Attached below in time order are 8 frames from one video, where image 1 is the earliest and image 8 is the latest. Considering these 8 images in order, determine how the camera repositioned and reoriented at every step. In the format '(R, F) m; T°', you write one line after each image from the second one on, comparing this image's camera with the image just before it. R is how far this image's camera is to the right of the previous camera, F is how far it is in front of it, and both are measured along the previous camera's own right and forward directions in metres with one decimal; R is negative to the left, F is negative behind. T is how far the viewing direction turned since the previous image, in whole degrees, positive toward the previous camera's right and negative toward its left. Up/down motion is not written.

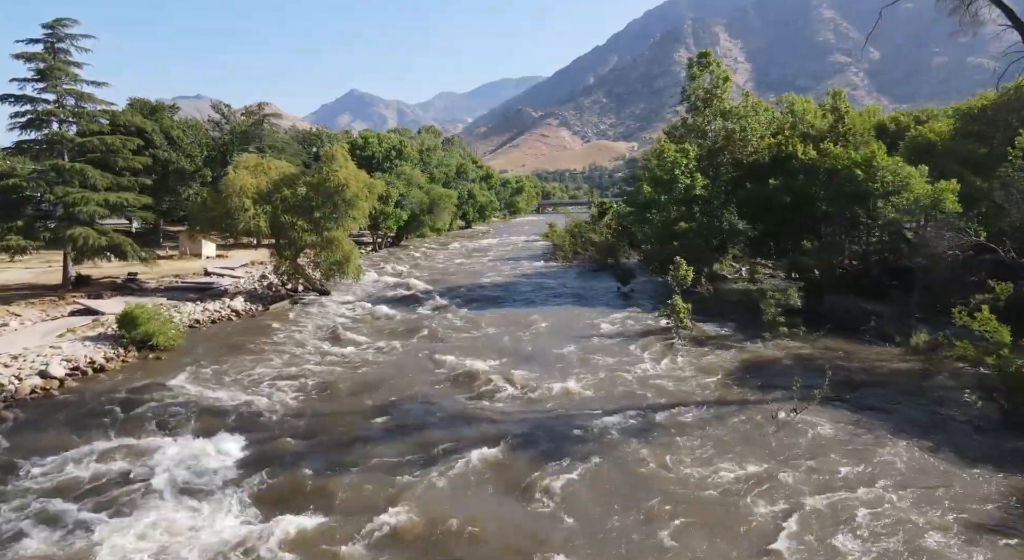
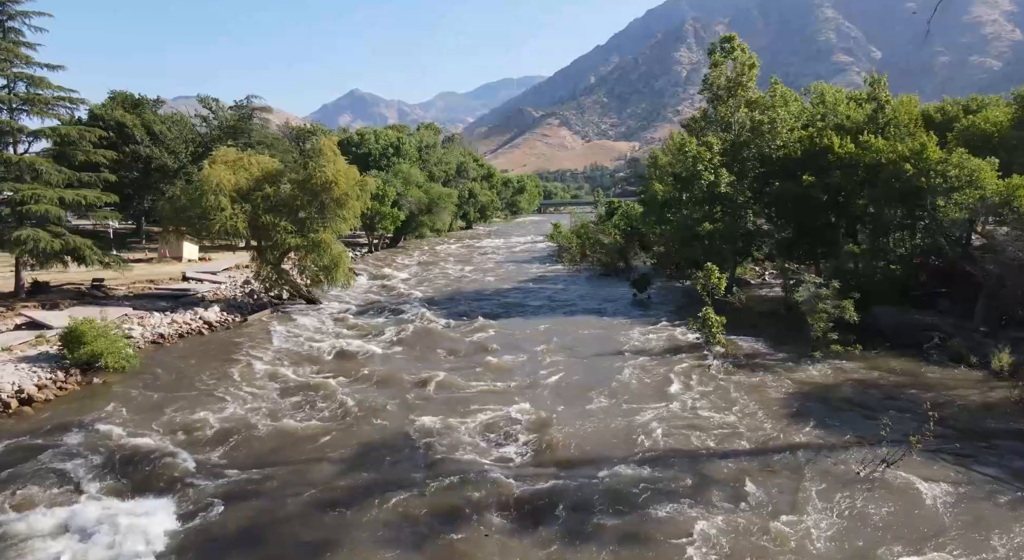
(-0.2, +2.7) m; 0°
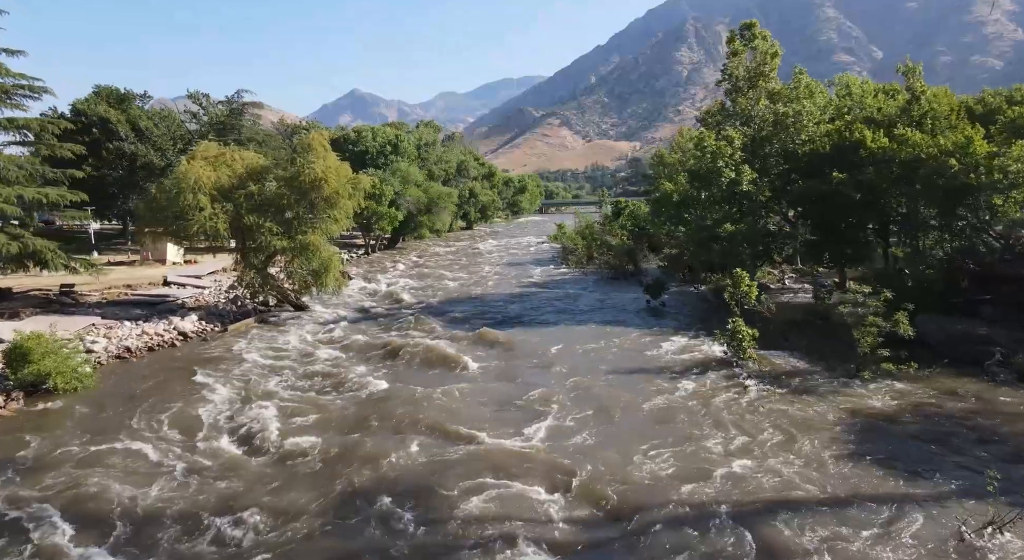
(-0.1, +2.0) m; 0°
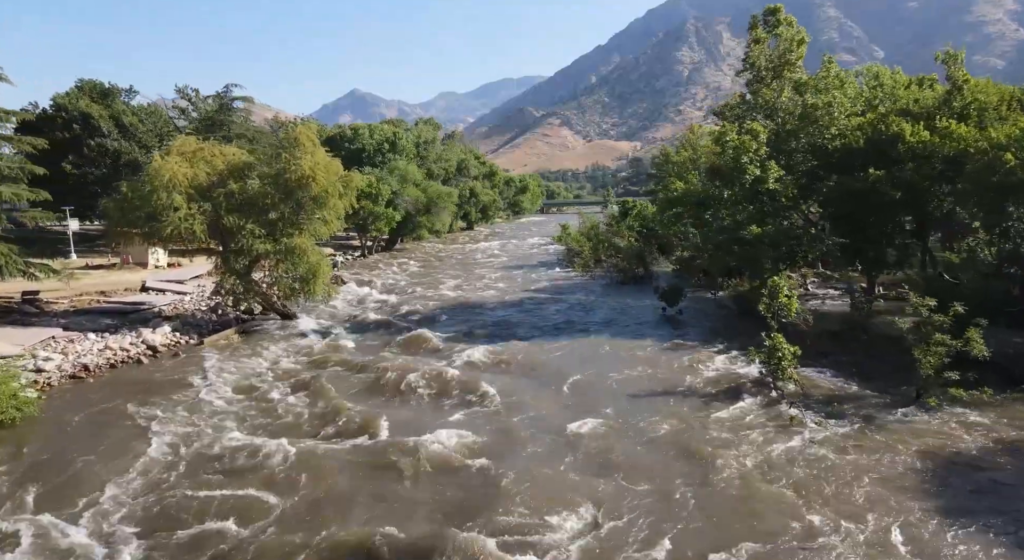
(-0.2, +2.1) m; 0°
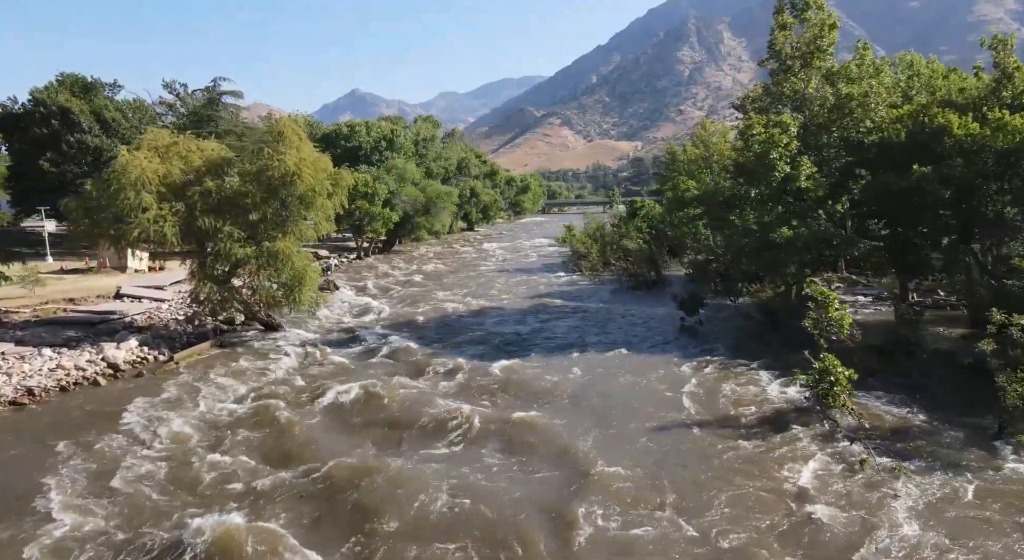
(-0.2, +2.1) m; 0°
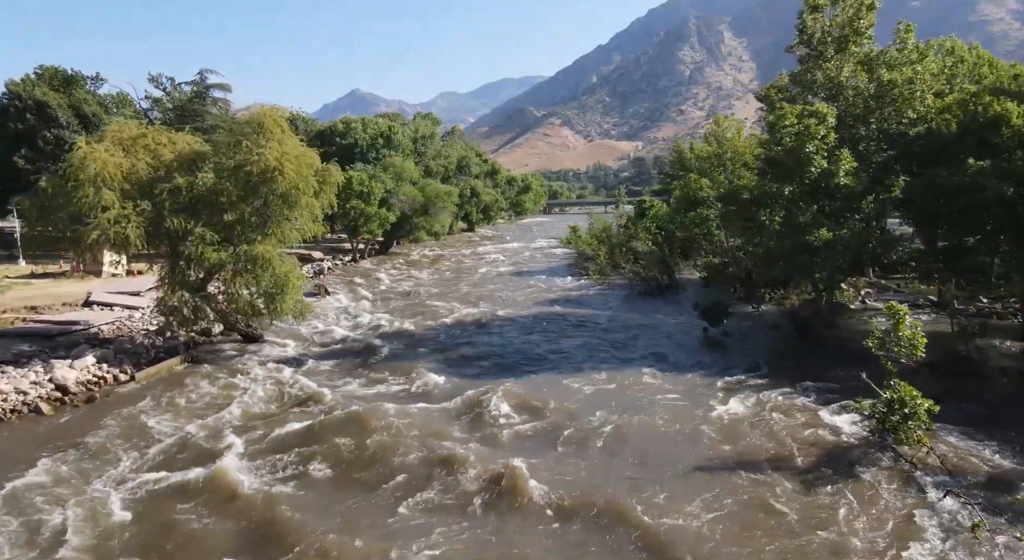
(-0.1, +2.1) m; 0°
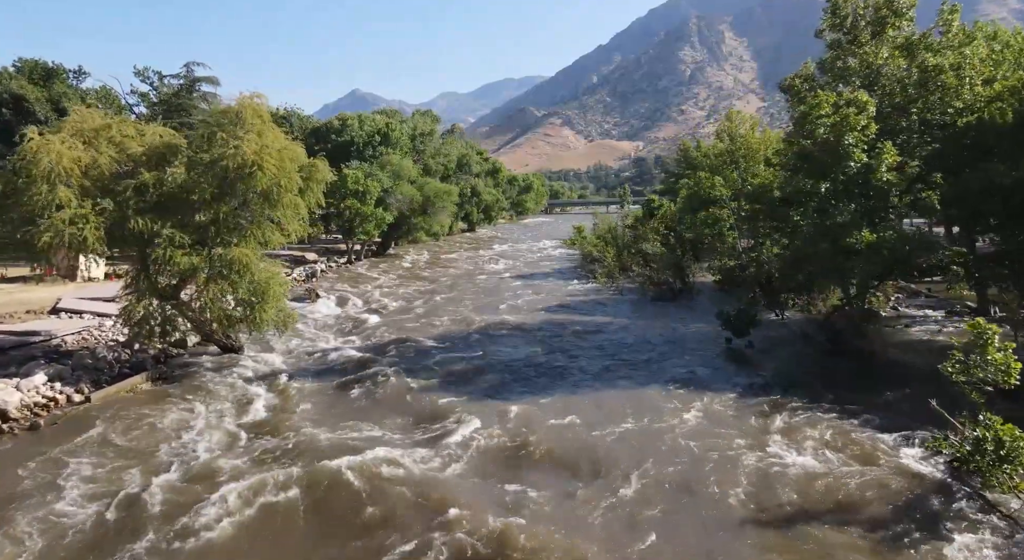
(-0.1, +1.8) m; 0°
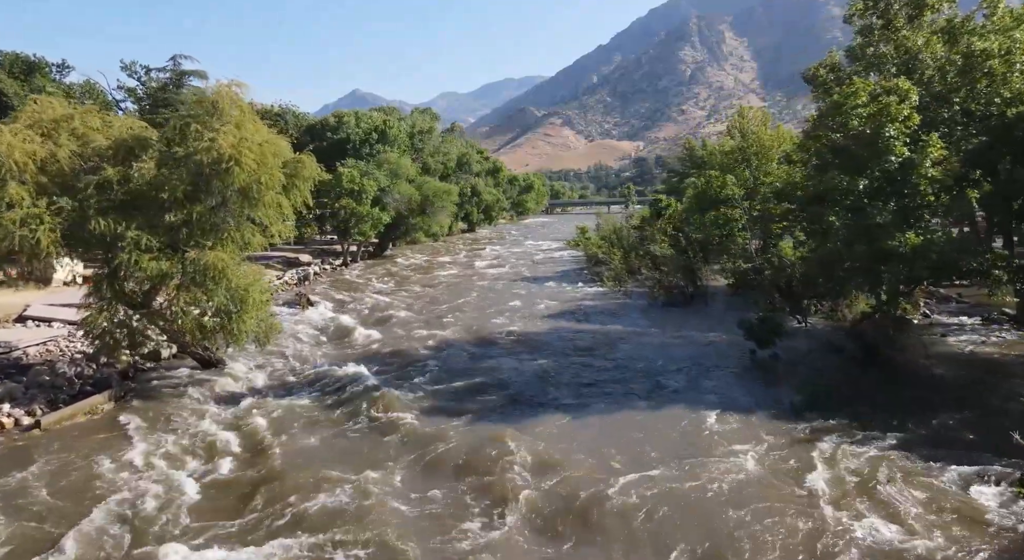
(-0.1, +1.6) m; 0°
